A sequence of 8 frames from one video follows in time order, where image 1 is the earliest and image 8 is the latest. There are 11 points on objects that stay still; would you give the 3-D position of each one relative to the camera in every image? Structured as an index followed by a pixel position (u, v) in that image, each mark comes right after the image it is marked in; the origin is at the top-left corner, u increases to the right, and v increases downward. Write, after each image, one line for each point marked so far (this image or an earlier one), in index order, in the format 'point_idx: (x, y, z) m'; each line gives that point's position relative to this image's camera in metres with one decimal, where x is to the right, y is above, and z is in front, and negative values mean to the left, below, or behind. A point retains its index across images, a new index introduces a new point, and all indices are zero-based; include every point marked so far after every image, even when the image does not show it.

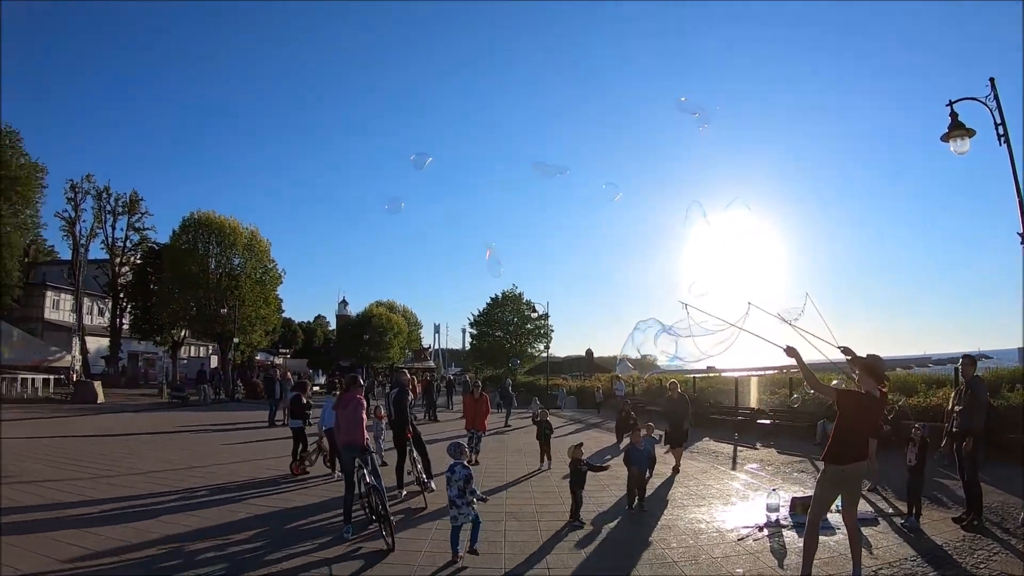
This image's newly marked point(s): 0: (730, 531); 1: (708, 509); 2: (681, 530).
0: (+2.3, -2.6, +6.5) m
1: (+2.5, -2.8, +7.5) m
2: (+1.9, -2.7, +6.6) m
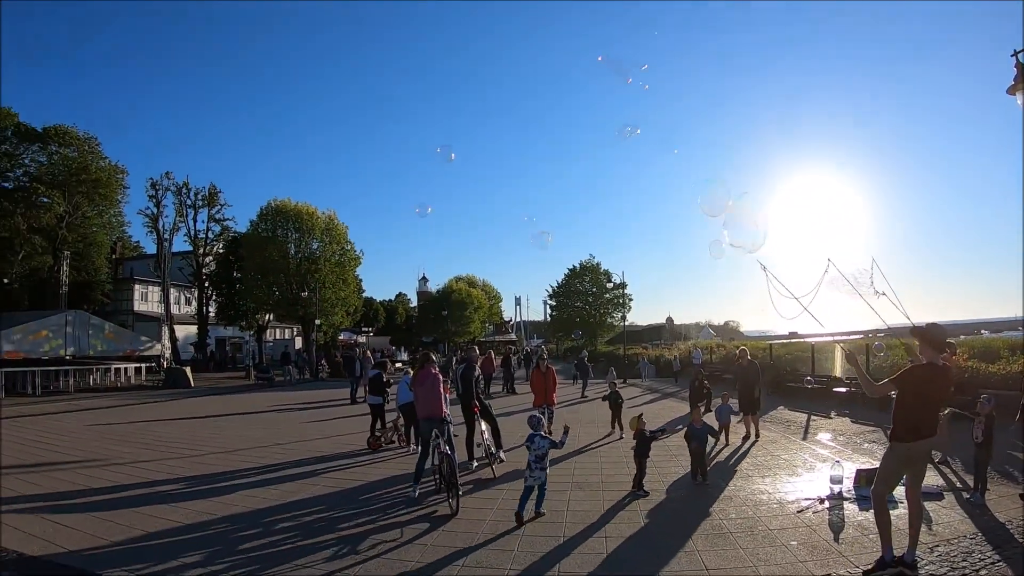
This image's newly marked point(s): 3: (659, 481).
0: (+3.0, -2.3, +6.6) m
1: (+3.3, -2.4, +7.5) m
2: (+2.6, -2.4, +6.7) m
3: (+2.0, -2.6, +8.1) m
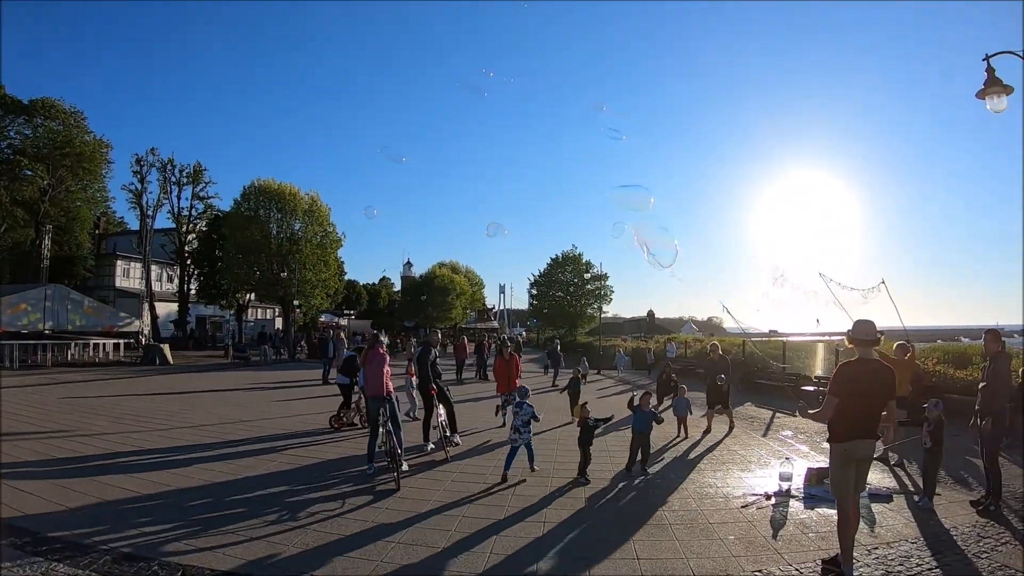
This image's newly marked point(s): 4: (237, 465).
0: (+2.4, -2.2, +6.4) m
1: (+2.7, -2.3, +7.3) m
2: (+2.0, -2.3, +6.6) m
3: (+1.3, -2.4, +8.0) m
4: (-4.9, -3.1, +10.6) m
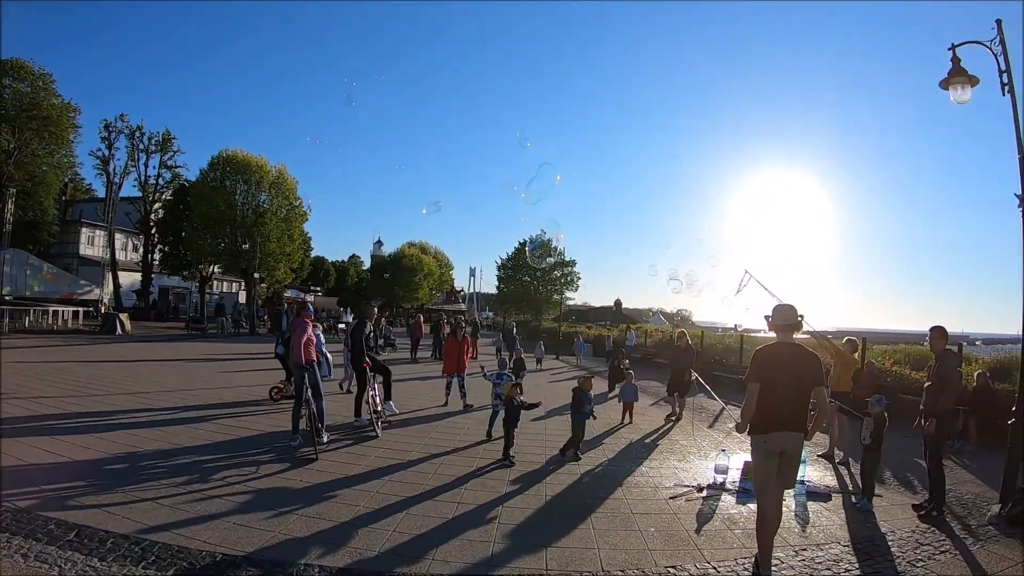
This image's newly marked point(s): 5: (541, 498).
0: (+1.6, -2.0, +6.0) m
1: (+1.8, -2.1, +7.0) m
2: (+1.1, -2.1, +6.1) m
3: (+0.4, -2.1, +7.5) m
4: (-6.0, -2.5, +9.9) m
5: (+0.3, -2.1, +5.9) m
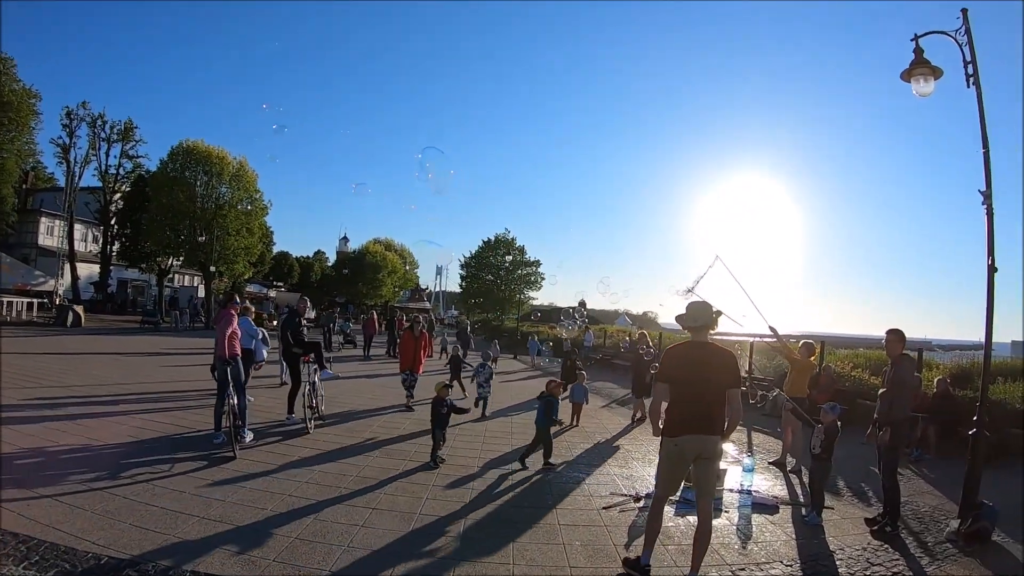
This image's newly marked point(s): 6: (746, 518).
0: (+0.9, -1.9, +5.5) m
1: (+1.0, -2.0, +6.4) m
2: (+0.4, -2.0, +5.6) m
3: (-0.4, -2.0, +6.9) m
4: (-6.9, -2.2, +8.9) m
5: (-0.4, -2.0, +5.3) m
6: (+2.0, -2.0, +5.0) m
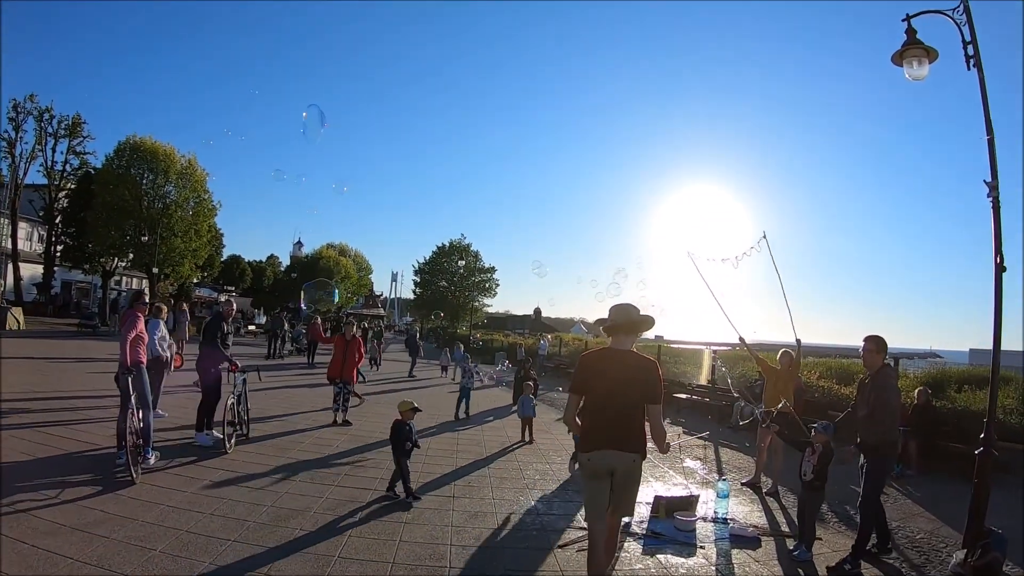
0: (+0.4, -1.9, +4.7) m
1: (+0.5, -2.0, +5.6) m
2: (-0.1, -2.0, +4.7) m
3: (-0.9, -2.0, +6.0) m
4: (-7.6, -2.2, +7.5) m
5: (-0.8, -1.9, +4.4) m
6: (+1.6, -2.0, +4.3) m
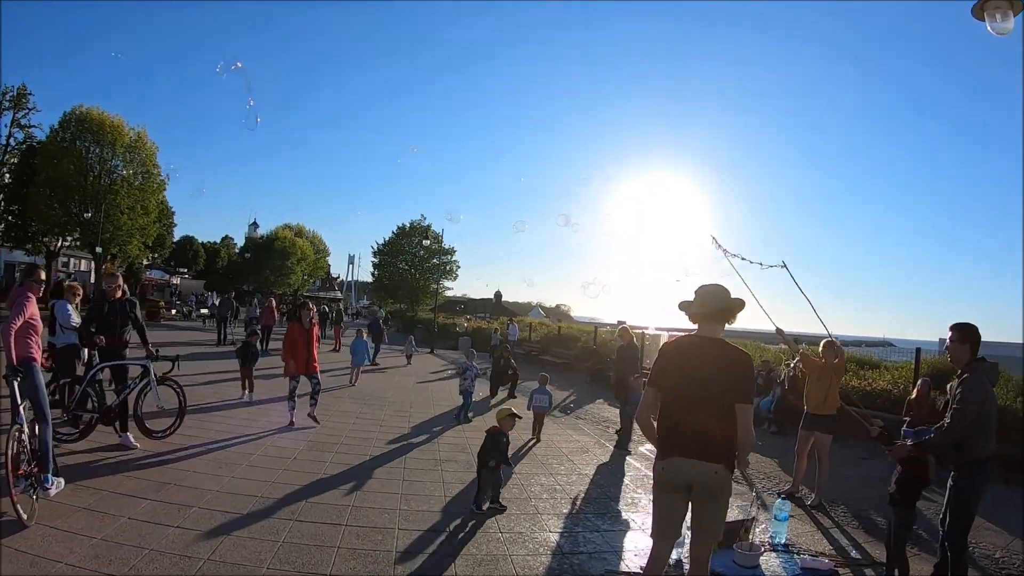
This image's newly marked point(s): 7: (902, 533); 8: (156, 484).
0: (+0.5, -1.8, +3.7) m
1: (+0.5, -1.8, +4.7) m
2: (0.0, -1.8, +3.7) m
3: (-0.9, -1.8, +4.9) m
4: (-7.7, -1.9, +6.0) m
5: (-0.7, -1.8, +3.3) m
6: (+1.7, -1.8, +3.4) m
7: (+2.3, -1.5, +3.4) m
8: (-3.2, -1.9, +5.1) m
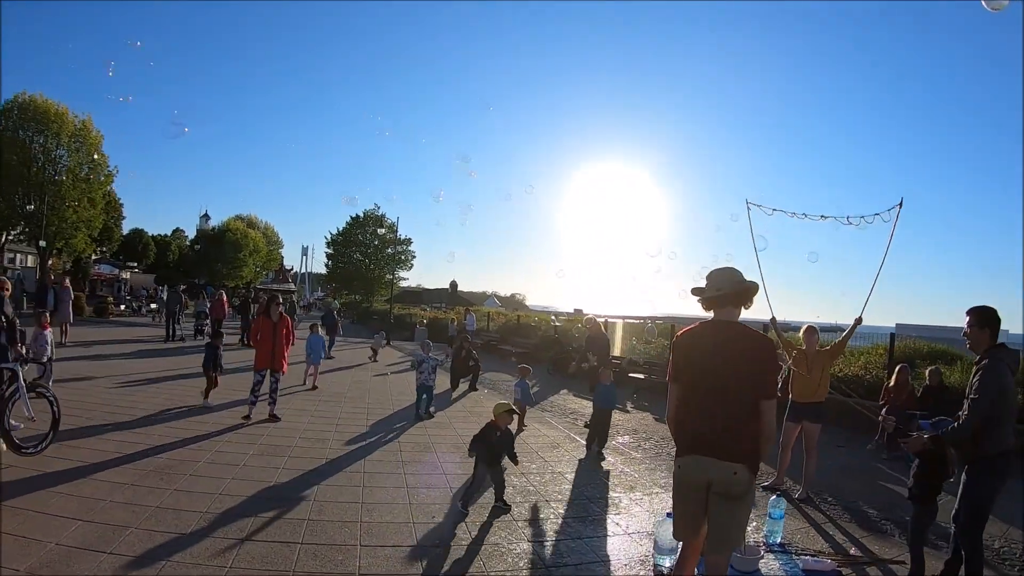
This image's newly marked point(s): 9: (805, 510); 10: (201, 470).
0: (+0.4, -1.7, +3.4) m
1: (+0.3, -1.7, +4.3) m
2: (-0.1, -1.7, +3.3) m
3: (-1.1, -1.7, +4.5) m
4: (-8.0, -1.9, +5.1) m
5: (-0.8, -1.7, +2.9) m
6: (+1.6, -1.7, +3.2) m
7: (+2.2, -1.4, +3.1) m
8: (-3.4, -1.8, +4.5) m
9: (+2.2, -1.7, +4.6) m
10: (-2.8, -1.6, +5.3) m
